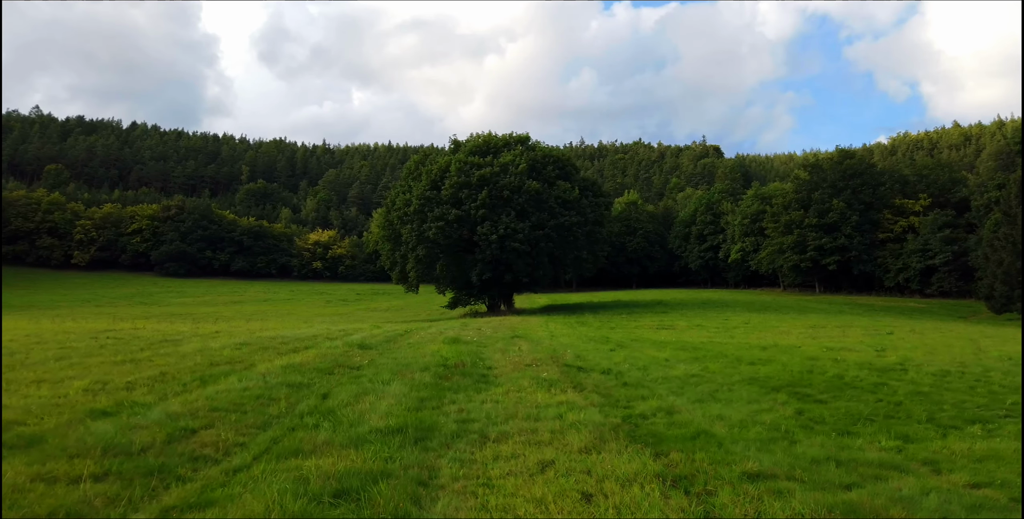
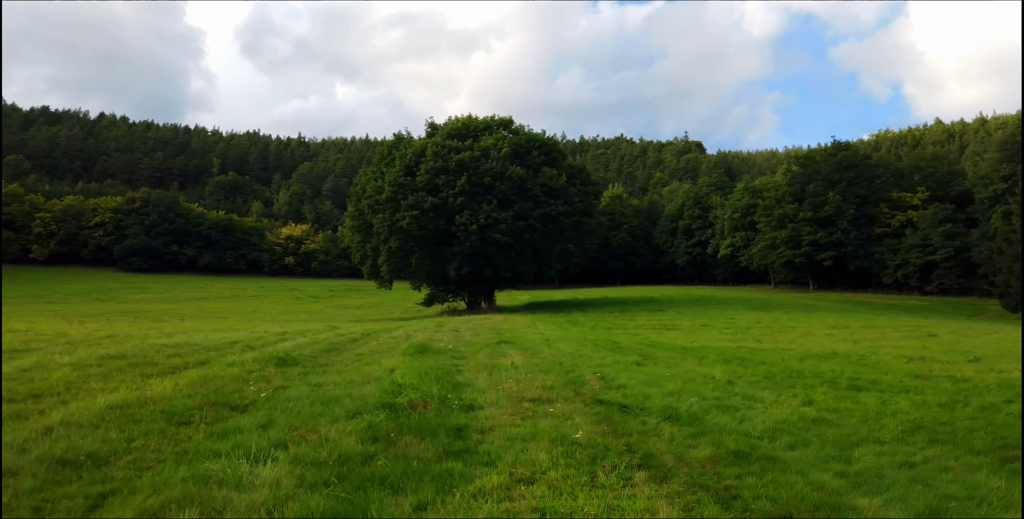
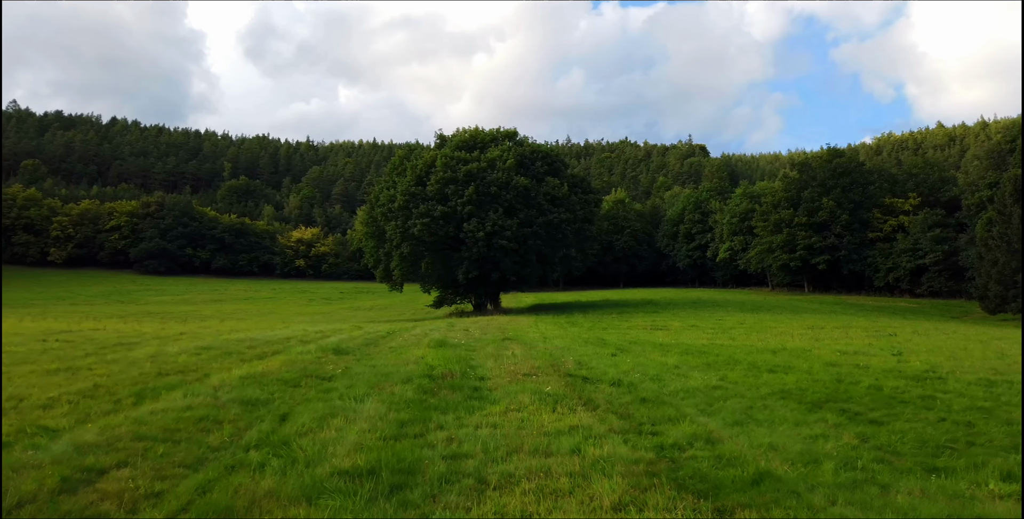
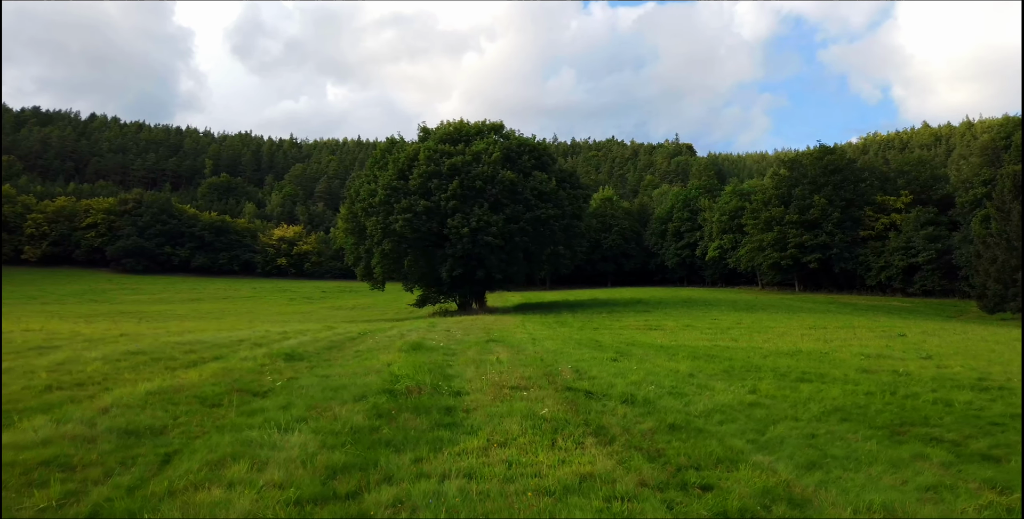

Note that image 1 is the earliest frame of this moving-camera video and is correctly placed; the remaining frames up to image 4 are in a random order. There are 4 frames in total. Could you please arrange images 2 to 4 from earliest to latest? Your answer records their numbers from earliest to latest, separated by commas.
3, 4, 2
